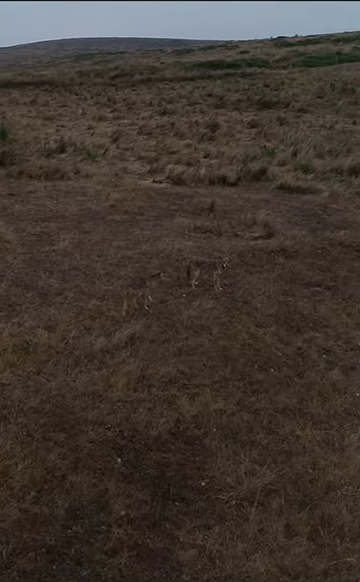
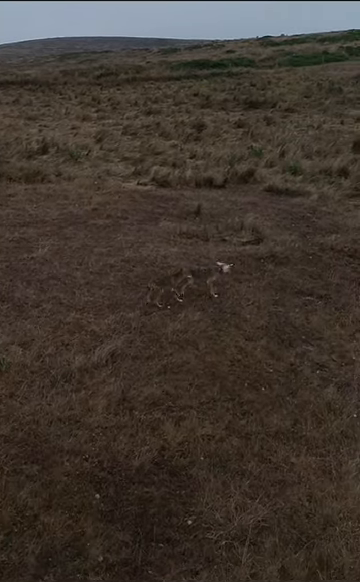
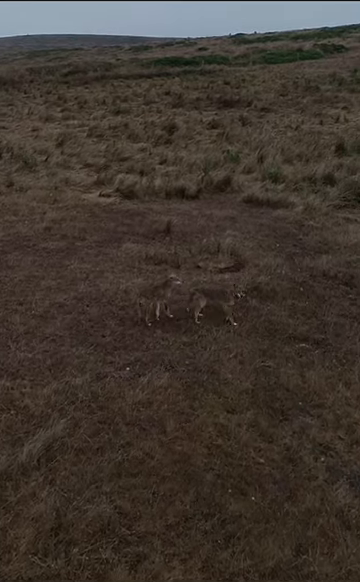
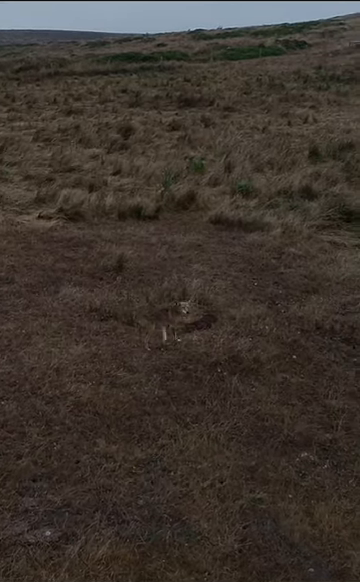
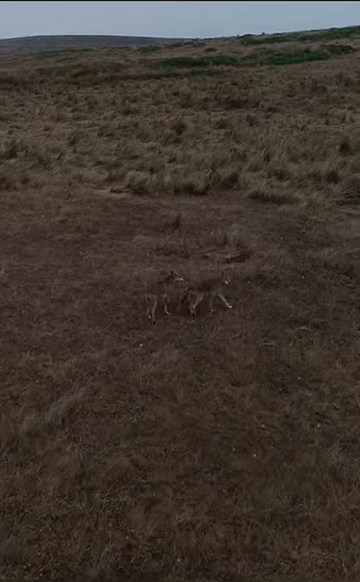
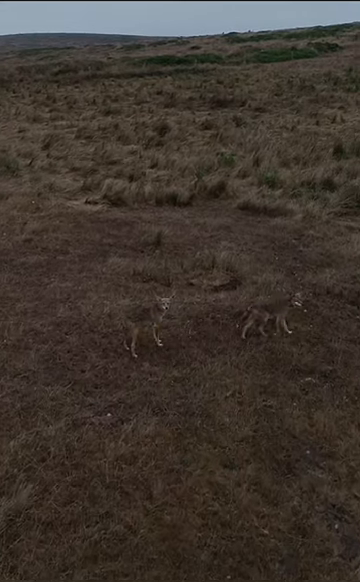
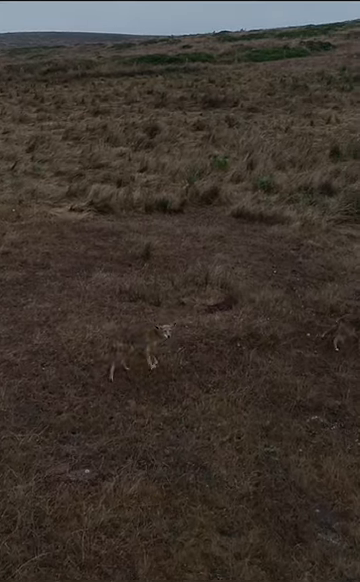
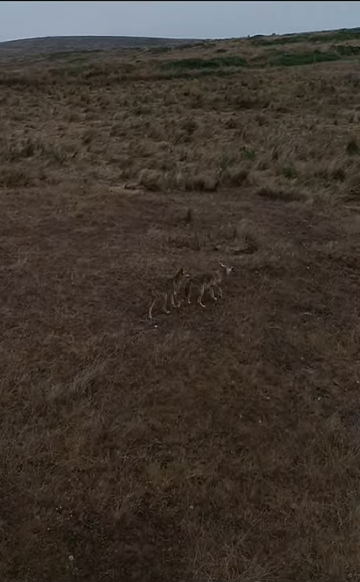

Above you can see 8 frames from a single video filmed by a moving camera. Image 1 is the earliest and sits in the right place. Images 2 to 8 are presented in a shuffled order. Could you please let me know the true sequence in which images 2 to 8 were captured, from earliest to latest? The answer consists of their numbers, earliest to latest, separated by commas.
2, 8, 5, 3, 6, 7, 4
